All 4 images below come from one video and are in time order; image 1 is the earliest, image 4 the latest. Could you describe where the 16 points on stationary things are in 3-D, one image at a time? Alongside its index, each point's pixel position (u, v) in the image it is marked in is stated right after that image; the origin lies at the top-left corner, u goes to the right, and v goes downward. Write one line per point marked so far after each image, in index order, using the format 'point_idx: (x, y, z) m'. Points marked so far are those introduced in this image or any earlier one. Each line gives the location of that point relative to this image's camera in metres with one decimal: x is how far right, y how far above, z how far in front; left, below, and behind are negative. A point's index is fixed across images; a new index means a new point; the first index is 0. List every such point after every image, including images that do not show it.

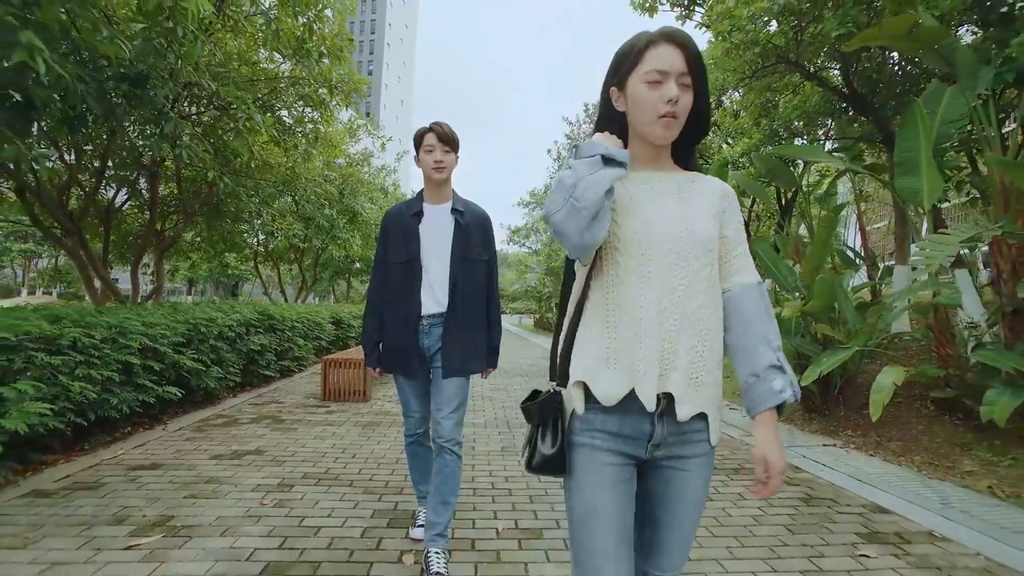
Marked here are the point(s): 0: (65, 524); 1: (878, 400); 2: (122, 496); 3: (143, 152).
0: (-2.2, -1.2, +3.2) m
1: (+2.9, -0.9, +5.0) m
2: (-2.2, -1.2, +3.7) m
3: (-3.8, +1.4, +6.7) m
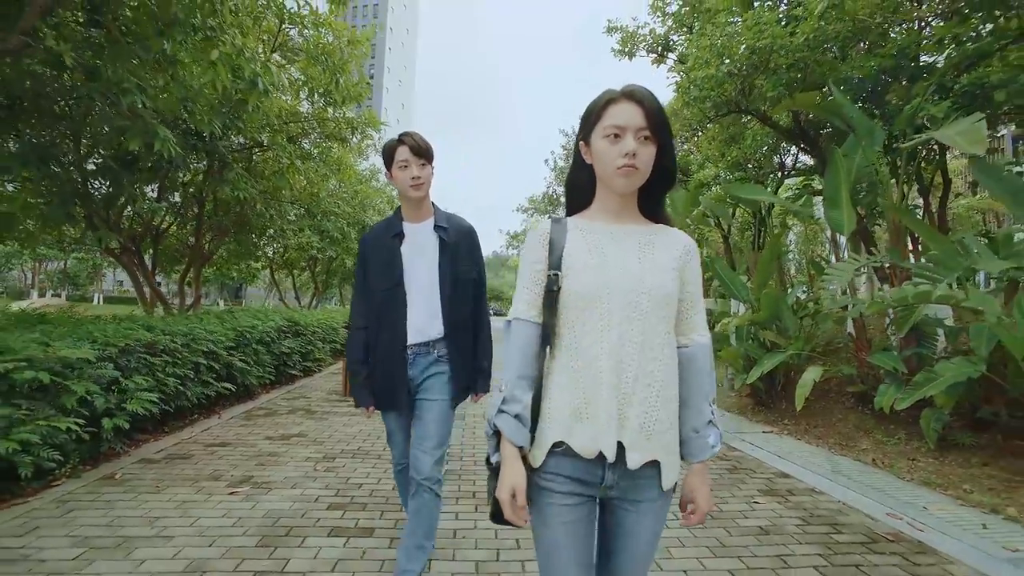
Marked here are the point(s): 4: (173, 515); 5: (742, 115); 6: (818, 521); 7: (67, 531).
0: (-2.3, -1.3, +4.4) m
1: (+2.8, -1.0, +6.2) m
2: (-2.3, -1.3, +4.9) m
3: (-3.9, +1.3, +7.9) m
4: (-1.9, -1.3, +3.7) m
5: (+3.0, +2.2, +8.3) m
6: (+1.9, -1.4, +3.9) m
7: (-2.3, -1.3, +3.3) m
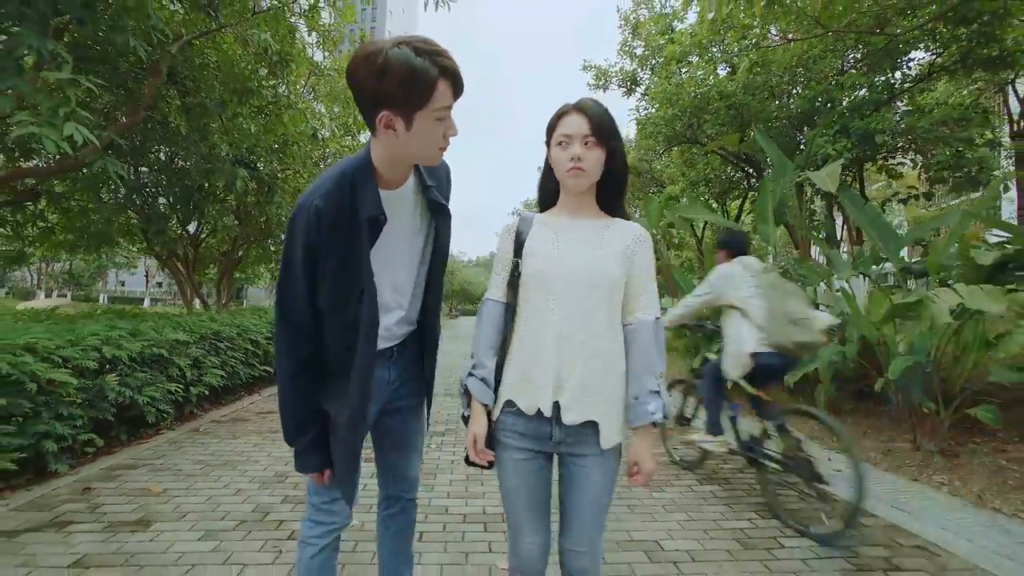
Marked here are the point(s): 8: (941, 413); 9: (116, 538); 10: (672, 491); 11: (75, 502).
0: (-2.4, -1.3, +5.9) m
1: (+2.6, -1.0, +7.7) m
2: (-2.5, -1.3, +6.4) m
3: (-4.0, +1.3, +9.4) m
4: (-2.1, -1.3, +5.2) m
5: (+2.8, +2.2, +9.8) m
6: (+1.7, -1.4, +5.4) m
7: (-2.5, -1.3, +4.8) m
8: (+3.2, -0.9, +4.8) m
9: (-2.0, -1.3, +3.2) m
10: (+1.1, -1.4, +4.3) m
11: (-2.5, -1.2, +3.7) m
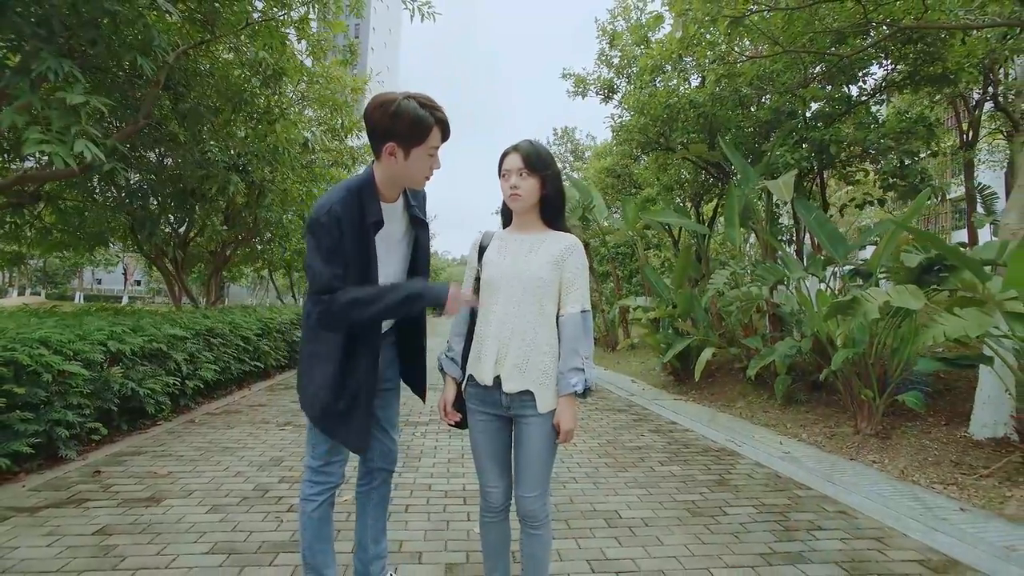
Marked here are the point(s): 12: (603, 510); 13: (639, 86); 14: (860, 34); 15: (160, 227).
0: (-2.6, -1.3, +6.3) m
1: (+2.4, -1.0, +8.2) m
2: (-2.7, -1.3, +6.8) m
3: (-4.3, +1.3, +9.7) m
4: (-2.3, -1.3, +5.5) m
5: (+2.5, +2.2, +10.3) m
6: (+1.5, -1.4, +5.9) m
7: (-2.7, -1.3, +5.2) m
8: (+3.0, -0.9, +5.3) m
9: (-2.1, -1.3, +3.6) m
10: (+0.9, -1.4, +4.8) m
11: (-2.7, -1.2, +4.1) m
12: (+0.5, -1.3, +3.7) m
13: (+2.0, +3.1, +9.9) m
14: (+3.9, +2.8, +7.2) m
15: (-4.6, +0.8, +8.5) m
